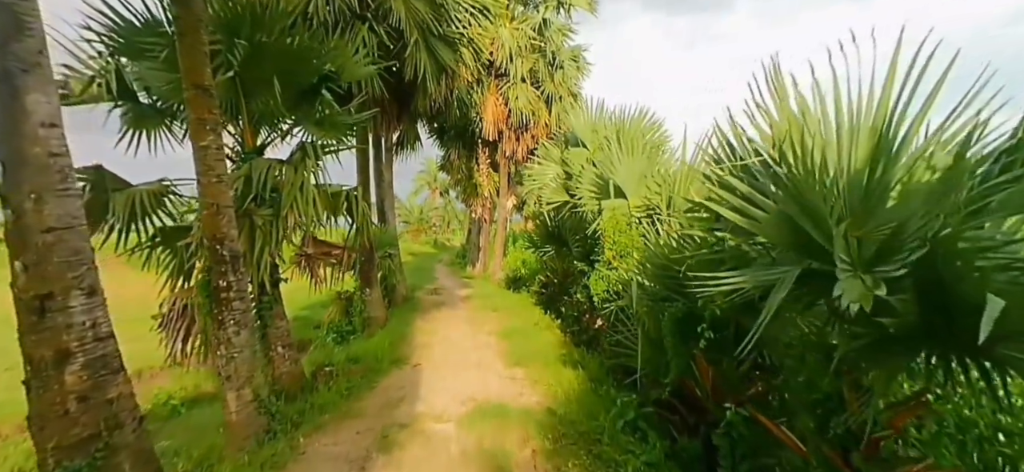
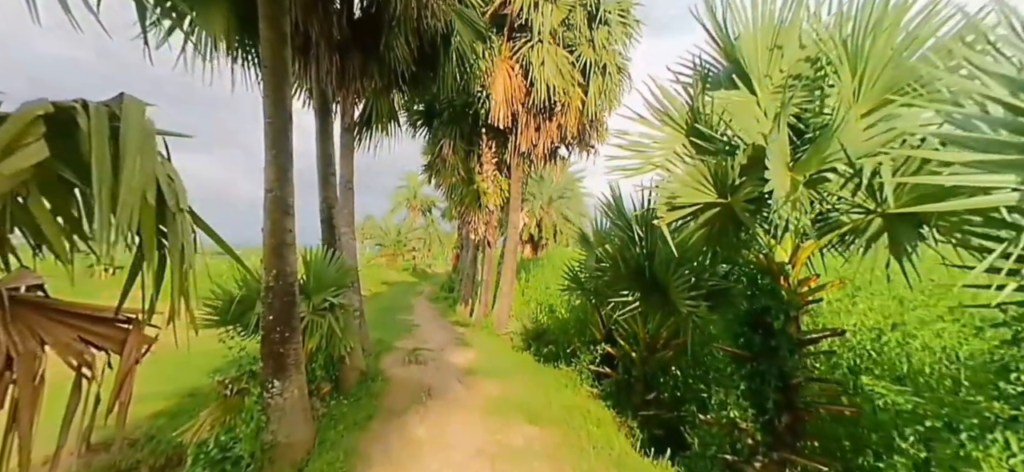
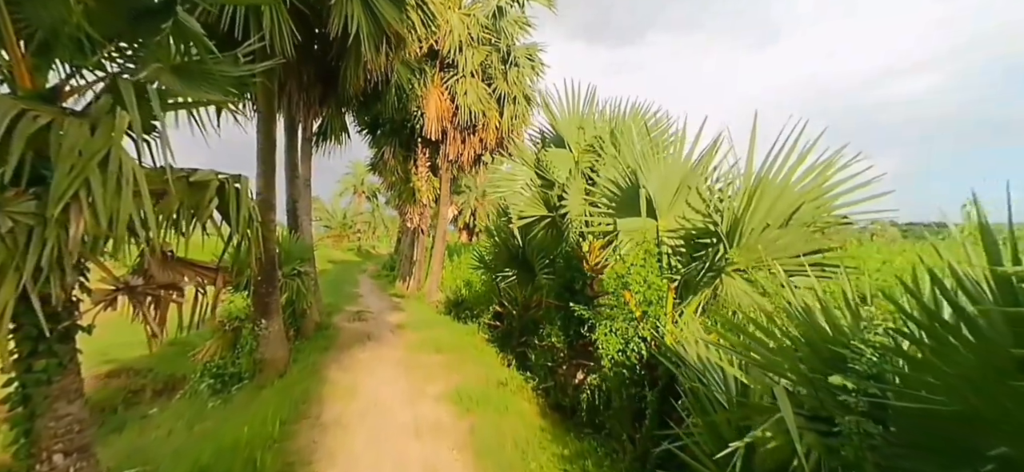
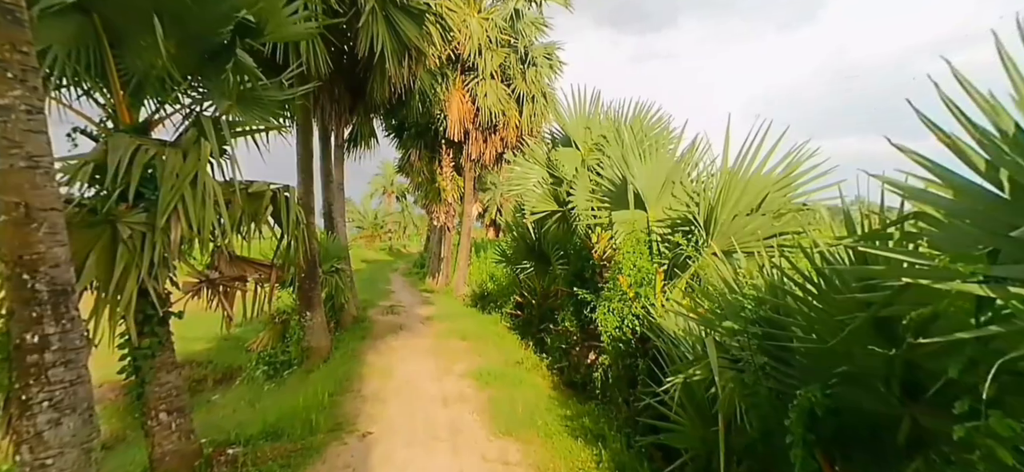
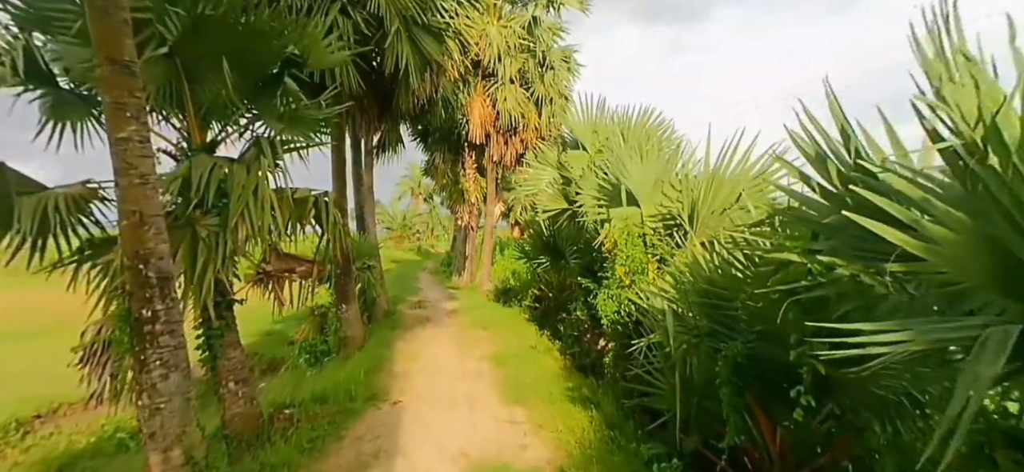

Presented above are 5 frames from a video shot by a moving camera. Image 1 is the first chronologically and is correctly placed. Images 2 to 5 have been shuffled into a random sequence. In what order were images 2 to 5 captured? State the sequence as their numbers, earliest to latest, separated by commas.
5, 4, 3, 2
